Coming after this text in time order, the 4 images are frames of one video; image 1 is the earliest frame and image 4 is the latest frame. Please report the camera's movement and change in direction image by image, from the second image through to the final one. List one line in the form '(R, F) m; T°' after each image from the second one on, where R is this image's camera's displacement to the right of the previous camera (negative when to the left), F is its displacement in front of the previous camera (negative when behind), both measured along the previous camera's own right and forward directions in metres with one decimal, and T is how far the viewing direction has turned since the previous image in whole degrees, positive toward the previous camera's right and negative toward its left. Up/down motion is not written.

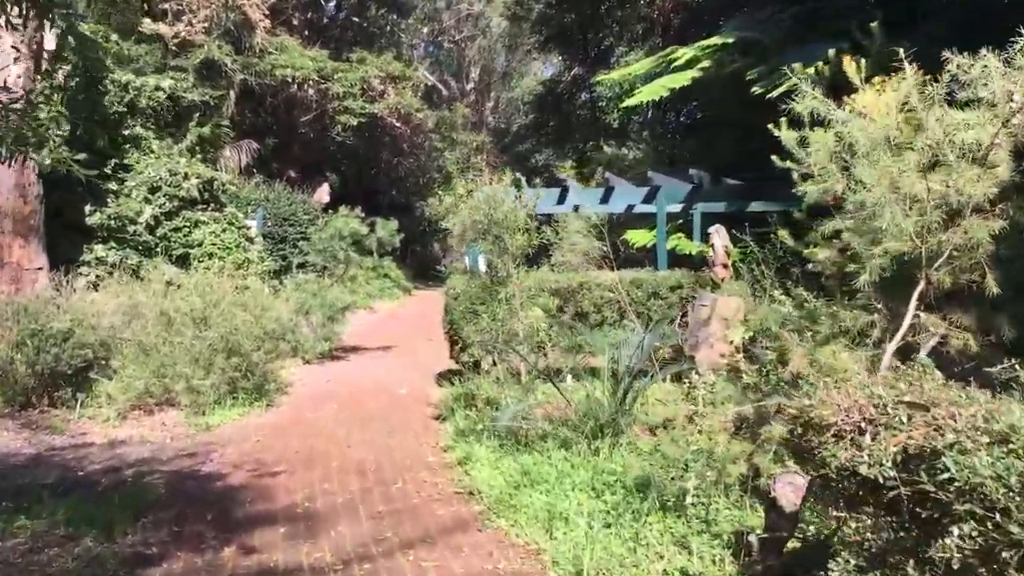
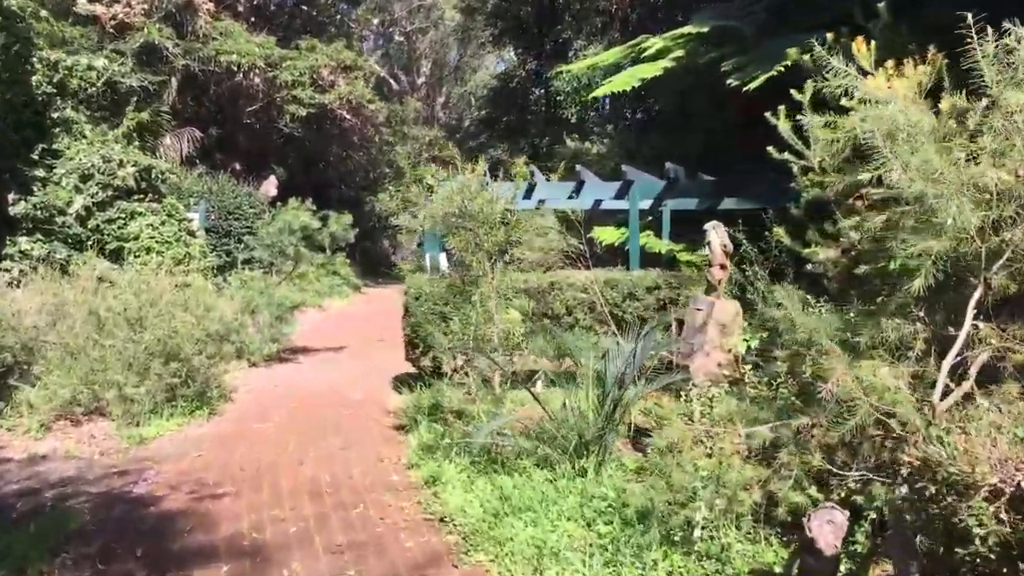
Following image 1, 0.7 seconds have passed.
(-0.2, +0.6) m; +3°
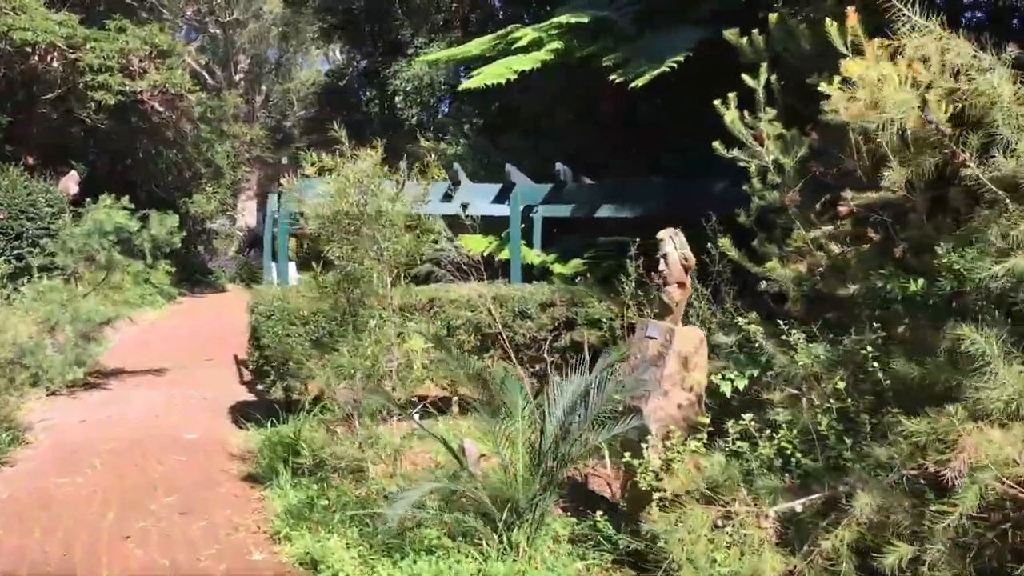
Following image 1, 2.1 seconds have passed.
(-0.4, +1.3) m; +11°
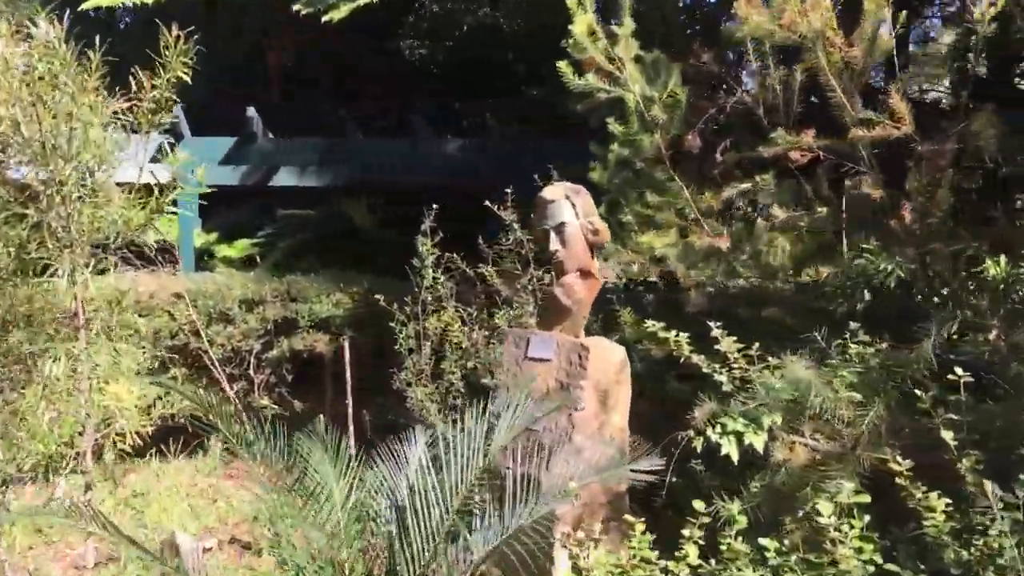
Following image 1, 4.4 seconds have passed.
(-0.5, +2.0) m; +23°
